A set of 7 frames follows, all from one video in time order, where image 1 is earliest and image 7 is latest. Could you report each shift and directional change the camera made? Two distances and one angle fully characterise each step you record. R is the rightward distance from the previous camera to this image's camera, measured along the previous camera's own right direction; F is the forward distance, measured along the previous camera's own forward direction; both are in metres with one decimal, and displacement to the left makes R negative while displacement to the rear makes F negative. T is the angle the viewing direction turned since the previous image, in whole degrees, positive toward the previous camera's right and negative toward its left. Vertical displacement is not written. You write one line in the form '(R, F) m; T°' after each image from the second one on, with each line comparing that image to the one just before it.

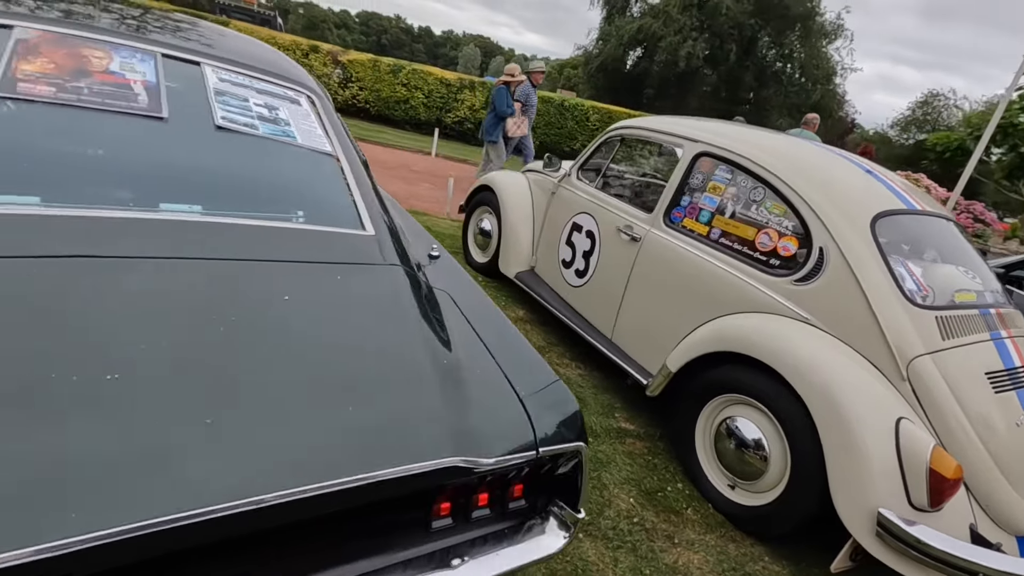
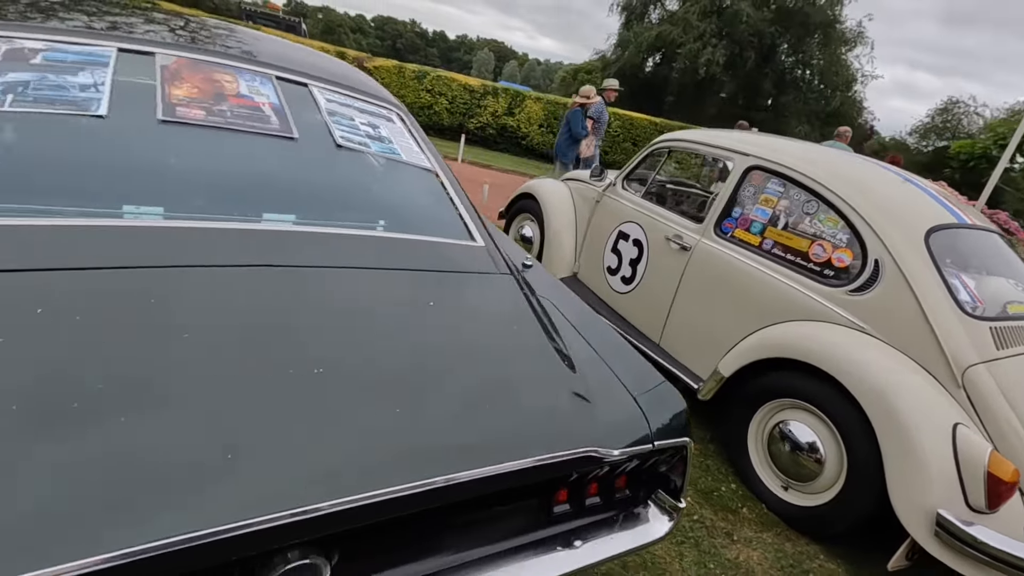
(-0.3, -0.1) m; -1°
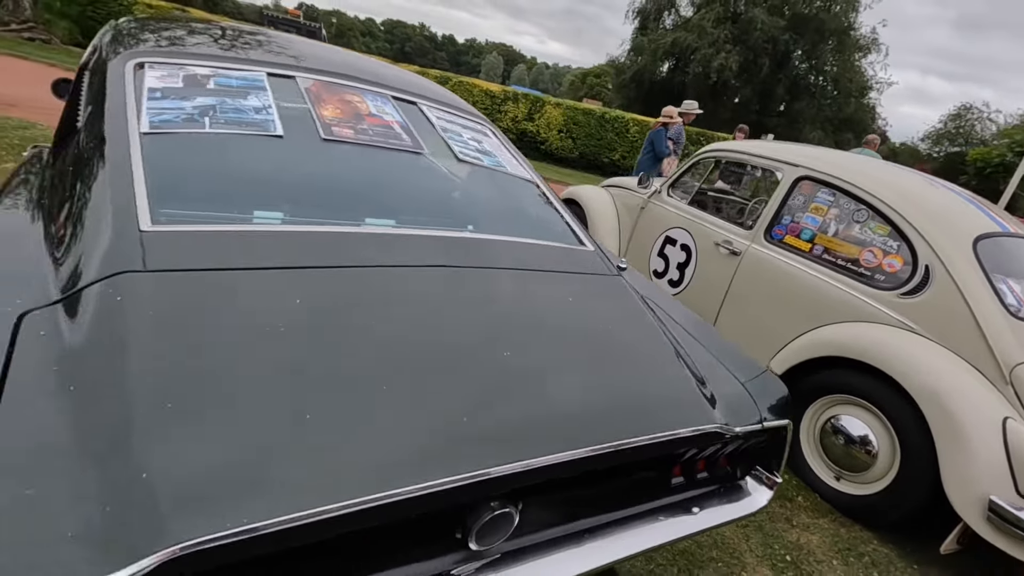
(-0.4, -0.2) m; -1°
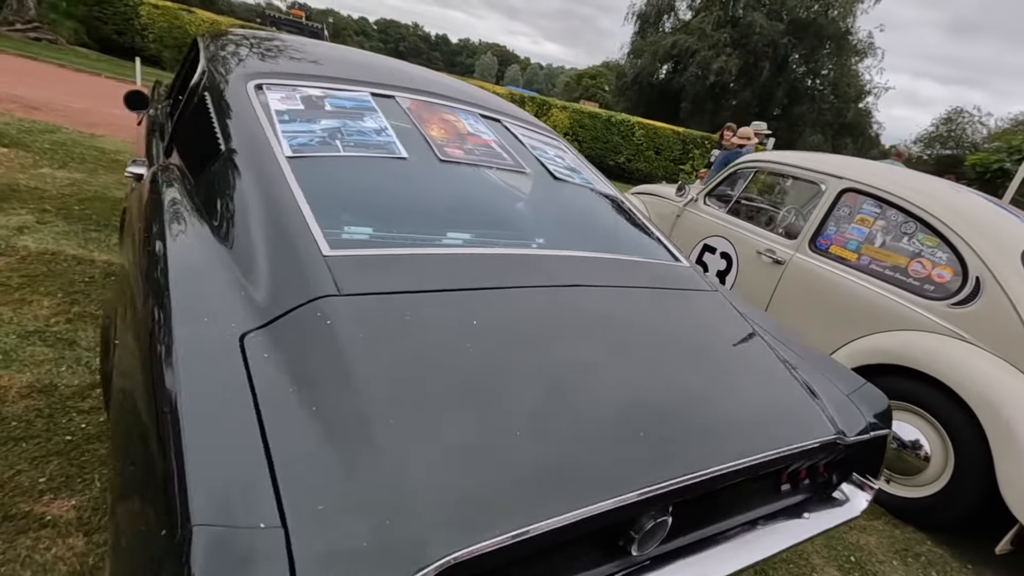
(-0.4, -0.1) m; +1°
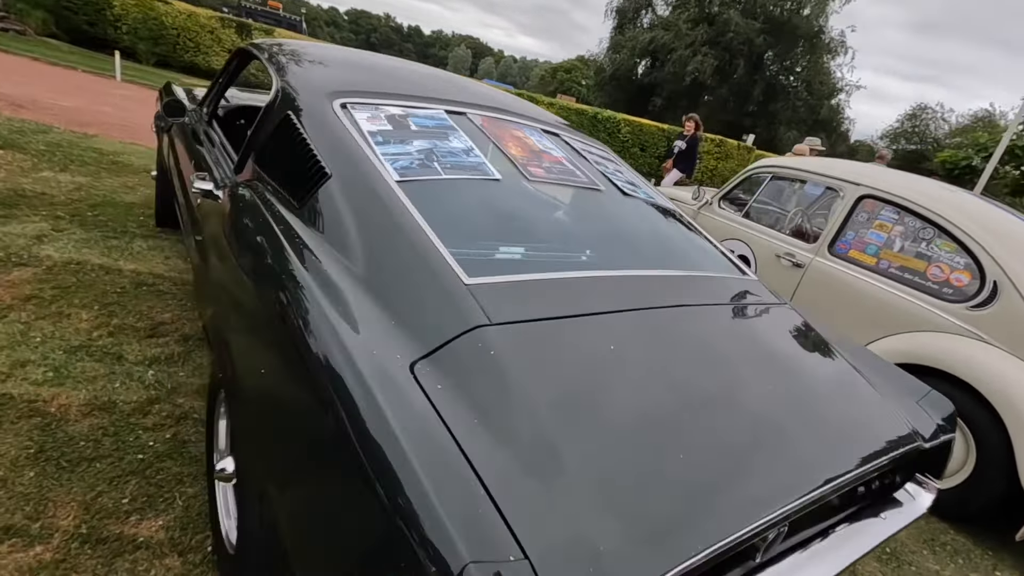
(-0.4, 0.0) m; +3°
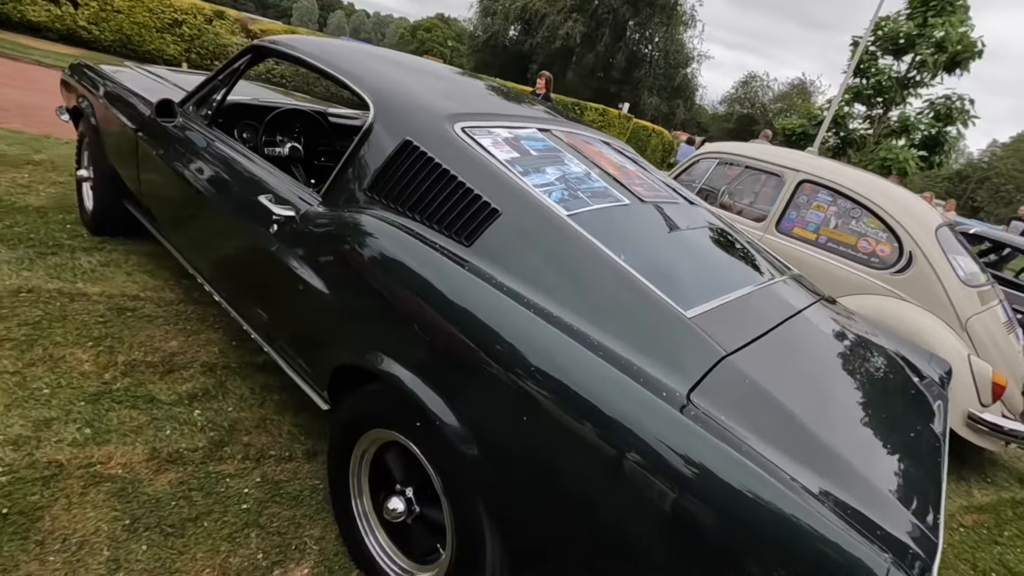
(-0.9, 0.0) m; +13°
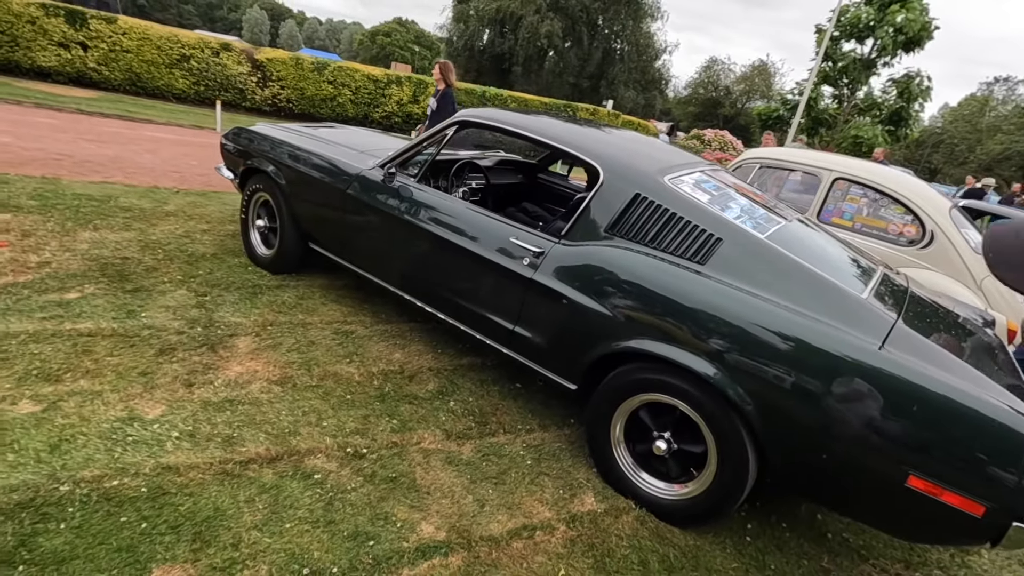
(-1.1, -0.8) m; +3°
